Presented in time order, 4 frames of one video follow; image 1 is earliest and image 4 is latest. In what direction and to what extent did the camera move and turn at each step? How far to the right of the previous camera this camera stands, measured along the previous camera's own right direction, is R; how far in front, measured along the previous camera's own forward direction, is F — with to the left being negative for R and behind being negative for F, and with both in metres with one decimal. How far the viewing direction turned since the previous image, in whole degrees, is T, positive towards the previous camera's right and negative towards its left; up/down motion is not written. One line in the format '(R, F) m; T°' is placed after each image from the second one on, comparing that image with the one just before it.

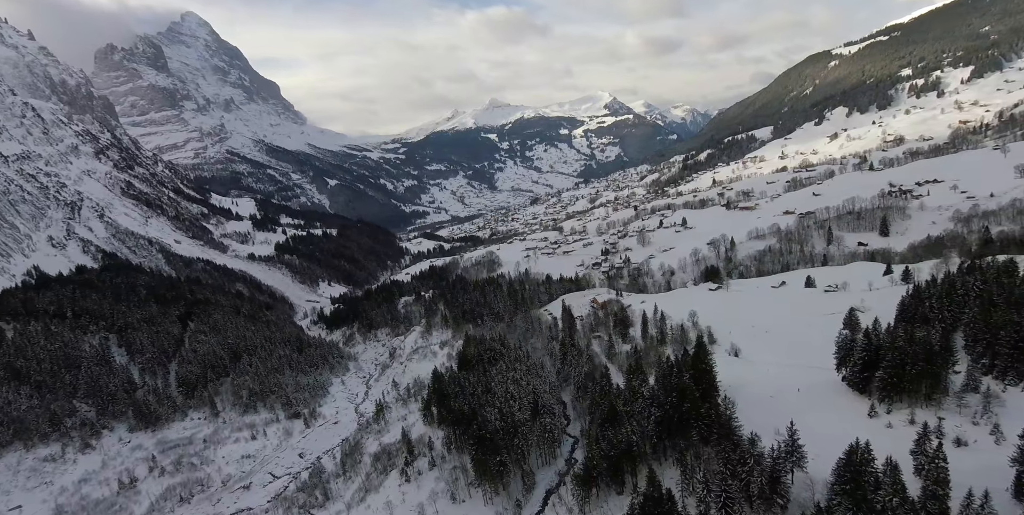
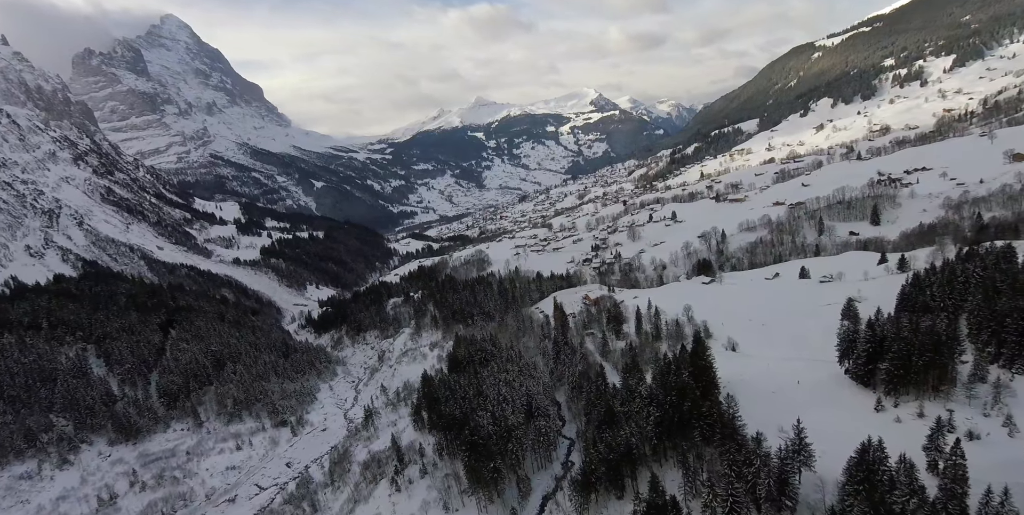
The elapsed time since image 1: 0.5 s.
(0.0, +1.2) m; +1°
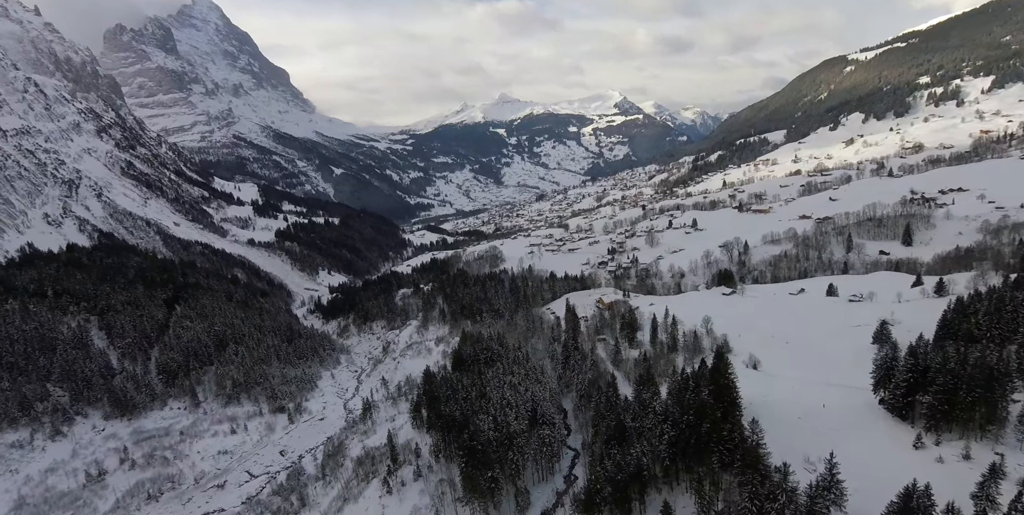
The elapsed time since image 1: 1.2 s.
(0.0, +1.8) m; -1°
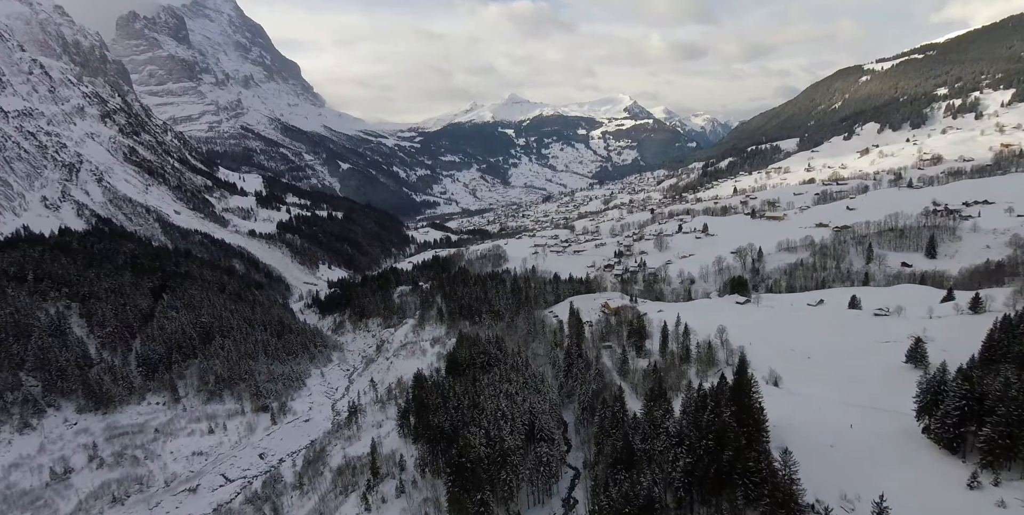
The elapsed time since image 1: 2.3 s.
(+0.2, +2.8) m; 0°
